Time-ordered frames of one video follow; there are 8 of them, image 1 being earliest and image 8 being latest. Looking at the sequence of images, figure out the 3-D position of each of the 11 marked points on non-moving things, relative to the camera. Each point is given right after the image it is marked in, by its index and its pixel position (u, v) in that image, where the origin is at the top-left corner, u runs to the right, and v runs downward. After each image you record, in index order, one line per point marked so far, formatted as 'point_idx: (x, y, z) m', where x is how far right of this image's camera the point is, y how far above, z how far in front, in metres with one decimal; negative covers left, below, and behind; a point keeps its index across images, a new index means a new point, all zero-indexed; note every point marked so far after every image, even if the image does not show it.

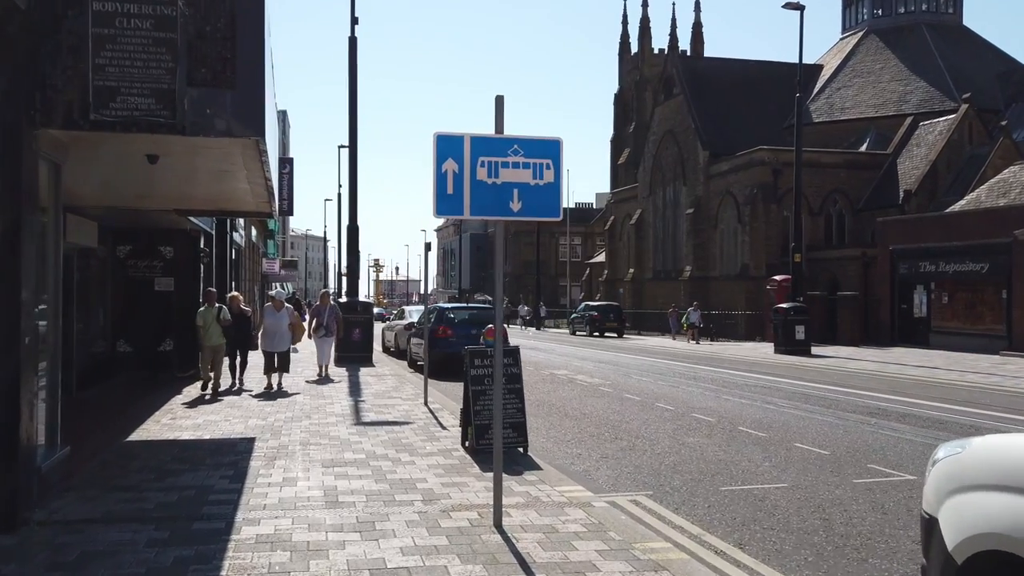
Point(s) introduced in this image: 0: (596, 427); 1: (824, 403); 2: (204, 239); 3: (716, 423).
0: (+1.2, -2.0, +11.9) m
1: (+5.4, -2.0, +14.4) m
2: (-7.1, +1.1, +19.3) m
3: (+3.0, -2.0, +12.2) m
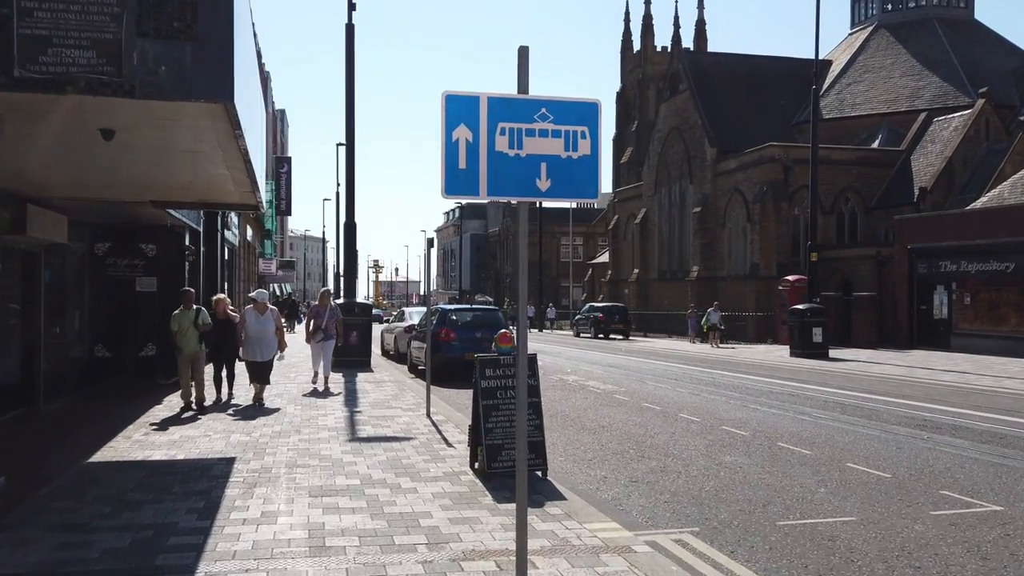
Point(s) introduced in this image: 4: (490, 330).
0: (+1.4, -2.0, +10.7) m
1: (+5.5, -2.0, +13.1) m
2: (-7.0, +1.1, +18.1) m
3: (+3.2, -2.0, +11.0) m
4: (-0.5, -0.9, +18.6) m
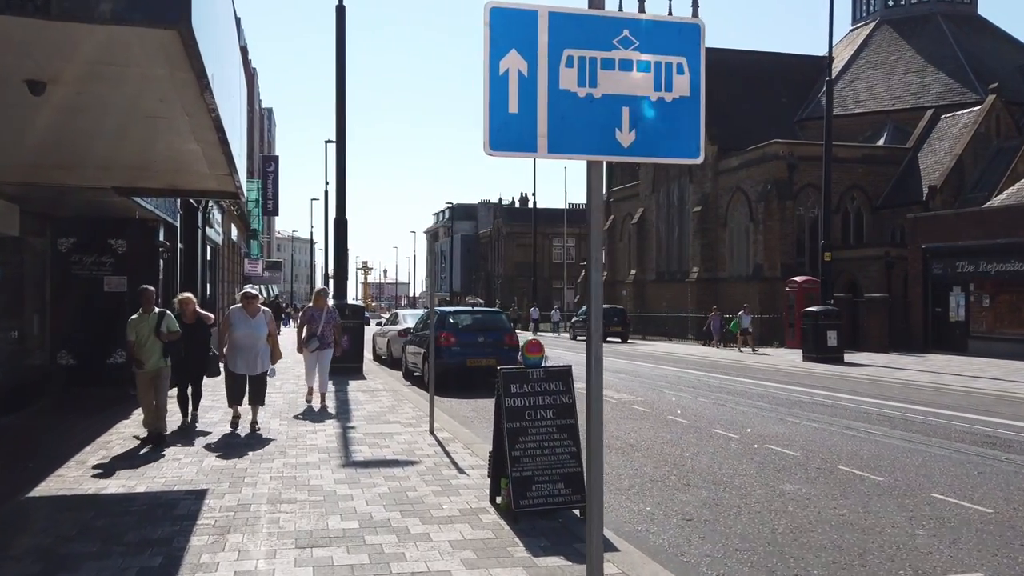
0: (+1.6, -2.0, +9.2) m
1: (+5.7, -2.0, +11.8) m
2: (-6.9, +1.1, +16.5) m
3: (+3.4, -2.0, +9.6) m
4: (-0.4, -1.0, +17.1) m
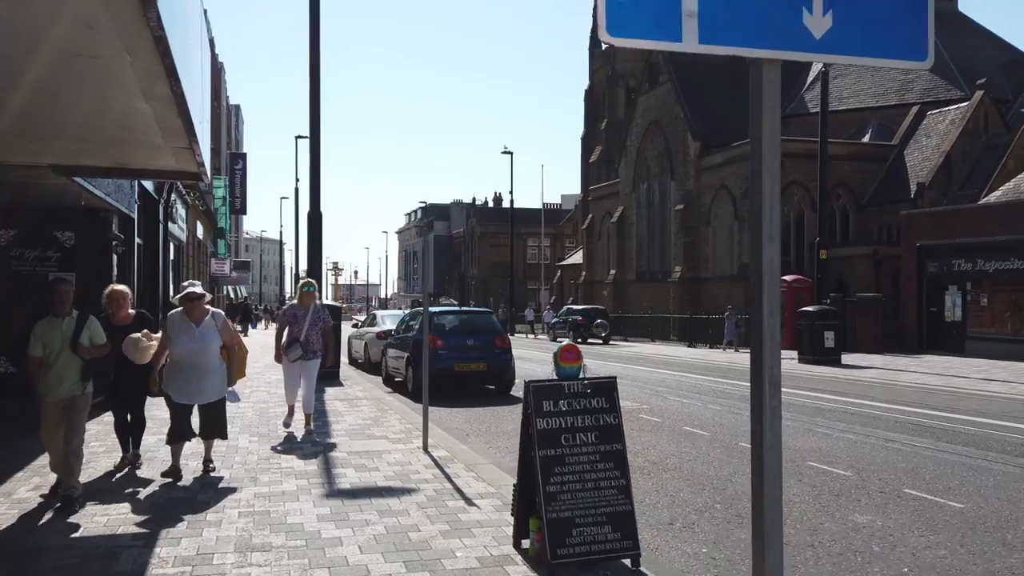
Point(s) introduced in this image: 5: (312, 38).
0: (+1.8, -1.9, +7.9) m
1: (+5.7, -1.9, +10.6) m
2: (-7.0, +1.1, +14.9) m
3: (+3.5, -1.9, +8.3) m
4: (-0.6, -0.9, +15.7) m
5: (-4.7, +5.9, +19.6) m
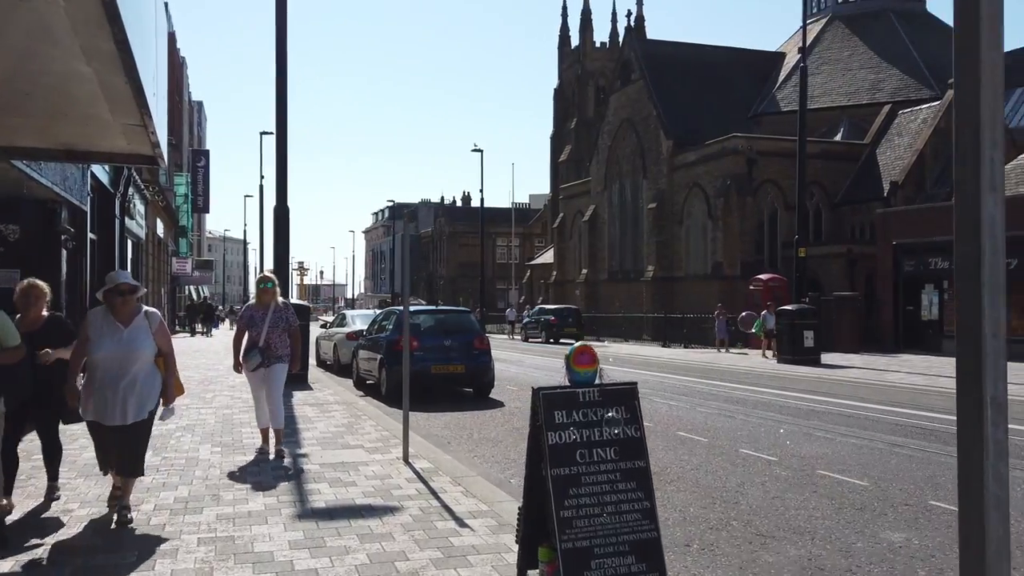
0: (+1.7, -1.9, +7.2) m
1: (+5.6, -1.9, +10.0) m
2: (-7.3, +1.2, +13.9) m
3: (+3.4, -1.9, +7.7) m
4: (-0.9, -0.9, +15.0) m
5: (-5.2, +5.9, +18.7) m
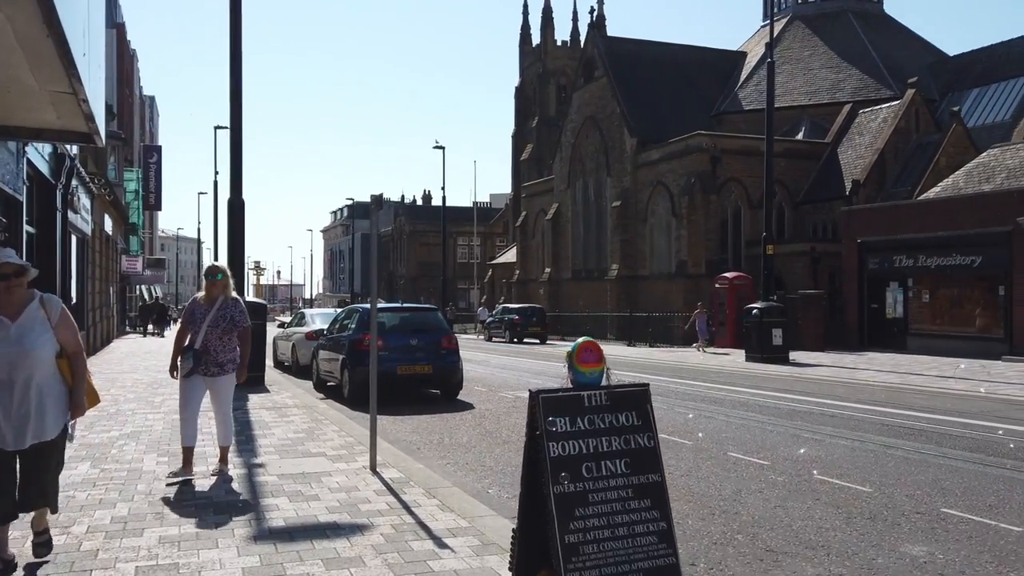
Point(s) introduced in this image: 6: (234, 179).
0: (+1.5, -1.8, +6.6) m
1: (+5.3, -1.8, +9.6) m
2: (-7.8, +1.2, +12.8) m
3: (+3.3, -1.8, +7.2) m
4: (-1.5, -0.8, +14.2) m
5: (-5.9, +6.0, +17.8) m
6: (-5.9, +2.3, +17.7) m
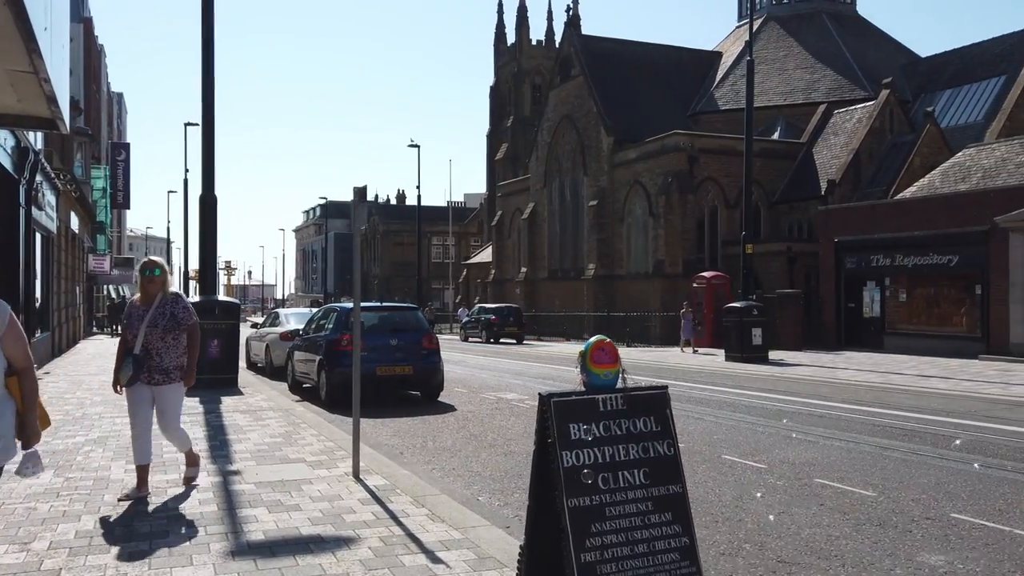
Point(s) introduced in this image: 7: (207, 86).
0: (+1.5, -1.8, +6.3) m
1: (+5.1, -1.8, +9.4) m
2: (-8.0, +1.3, +12.2) m
3: (+3.2, -1.8, +7.0) m
4: (-1.8, -0.8, +13.8) m
5: (-6.3, +6.0, +17.2) m
6: (-6.3, +2.3, +17.1) m
7: (-6.4, +4.2, +17.4) m
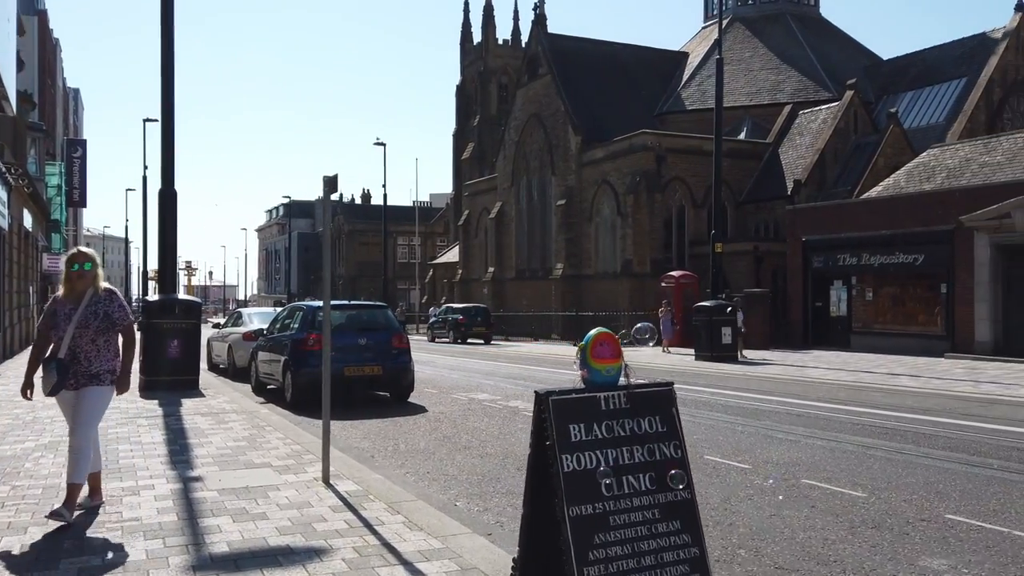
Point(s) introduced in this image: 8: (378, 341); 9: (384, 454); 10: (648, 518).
0: (+1.4, -1.7, +6.0) m
1: (+4.9, -1.8, +9.3) m
2: (-8.4, +1.3, +11.6) m
3: (+3.0, -1.7, +6.7) m
4: (-2.2, -0.8, +13.4) m
5: (-6.9, +6.0, +16.6) m
6: (-6.9, +2.4, +16.5) m
7: (-7.0, +4.2, +16.8) m
8: (-2.2, -0.8, +13.4) m
9: (-1.4, -1.8, +9.1) m
10: (+0.5, -0.9, +3.3) m
